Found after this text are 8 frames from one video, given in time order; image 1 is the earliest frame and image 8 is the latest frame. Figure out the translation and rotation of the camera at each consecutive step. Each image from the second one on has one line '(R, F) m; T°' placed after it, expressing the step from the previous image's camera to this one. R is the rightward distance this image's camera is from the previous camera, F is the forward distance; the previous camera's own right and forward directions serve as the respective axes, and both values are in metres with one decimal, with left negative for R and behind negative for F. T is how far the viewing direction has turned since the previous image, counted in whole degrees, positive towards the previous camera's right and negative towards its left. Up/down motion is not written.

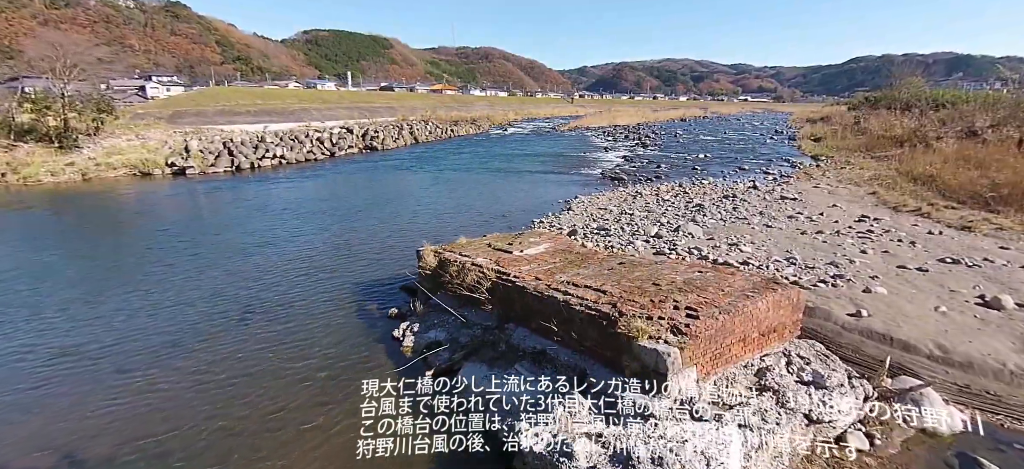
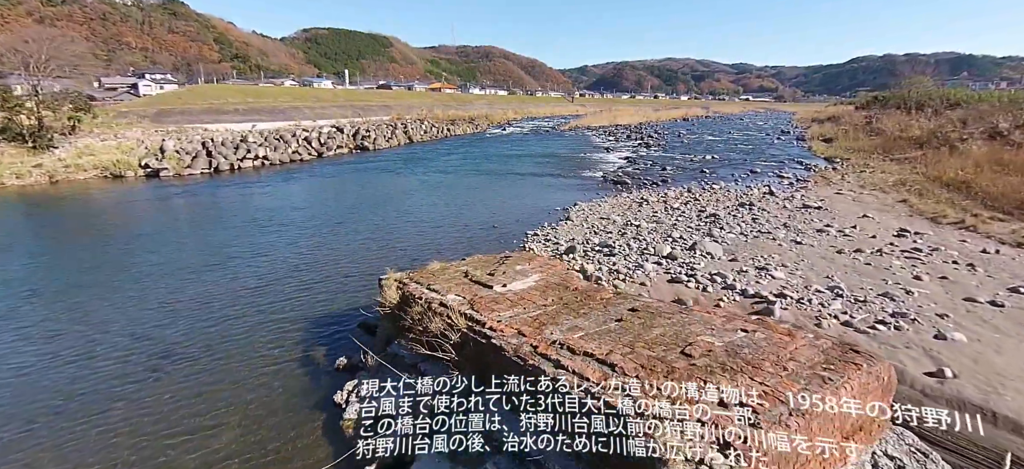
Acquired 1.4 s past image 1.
(+0.2, +1.6) m; 0°
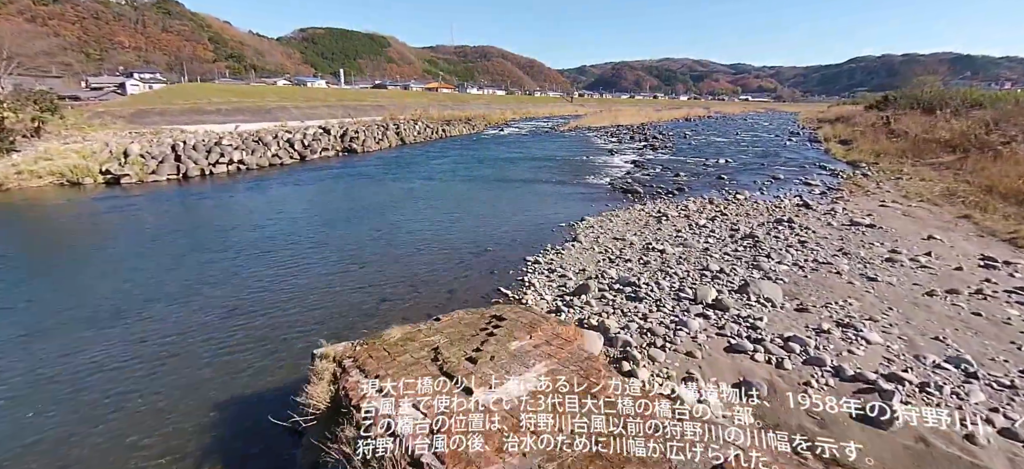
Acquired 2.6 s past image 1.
(0.0, +2.1) m; 0°
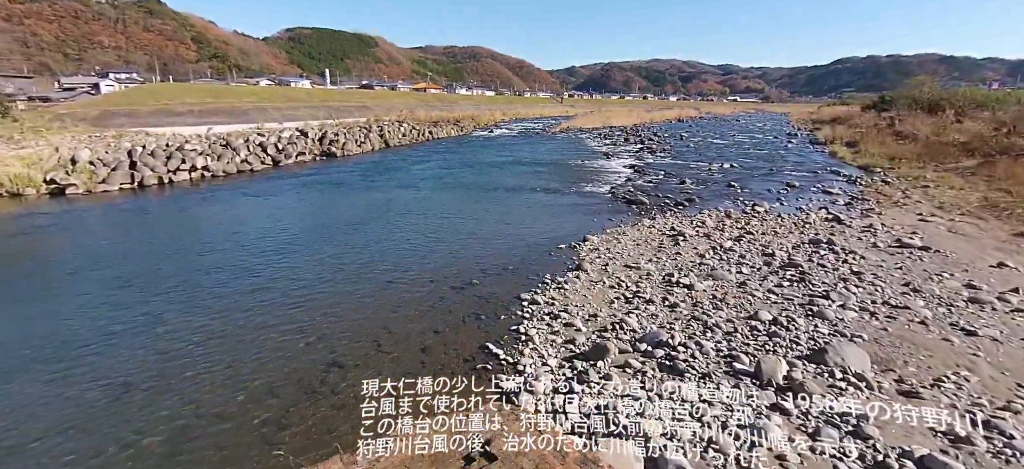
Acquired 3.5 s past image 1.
(0.0, +1.9) m; +1°
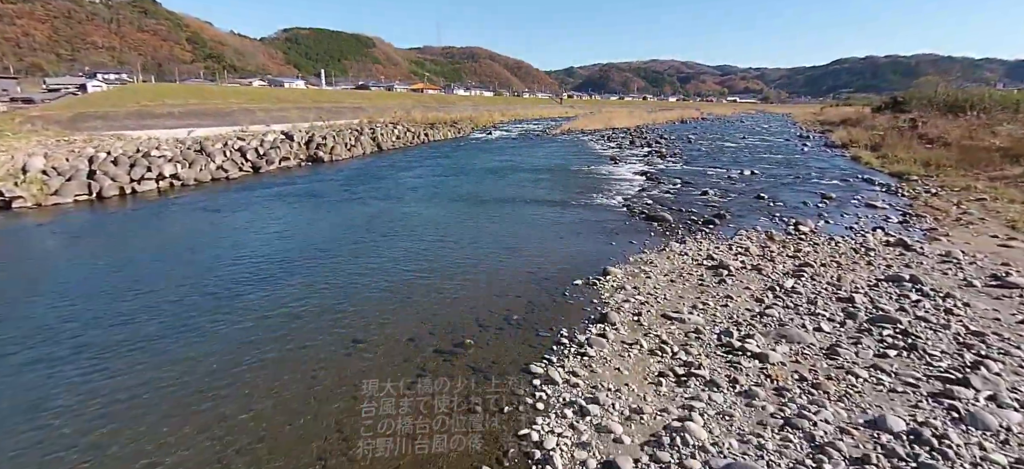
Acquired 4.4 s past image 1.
(-0.1, +2.1) m; 0°
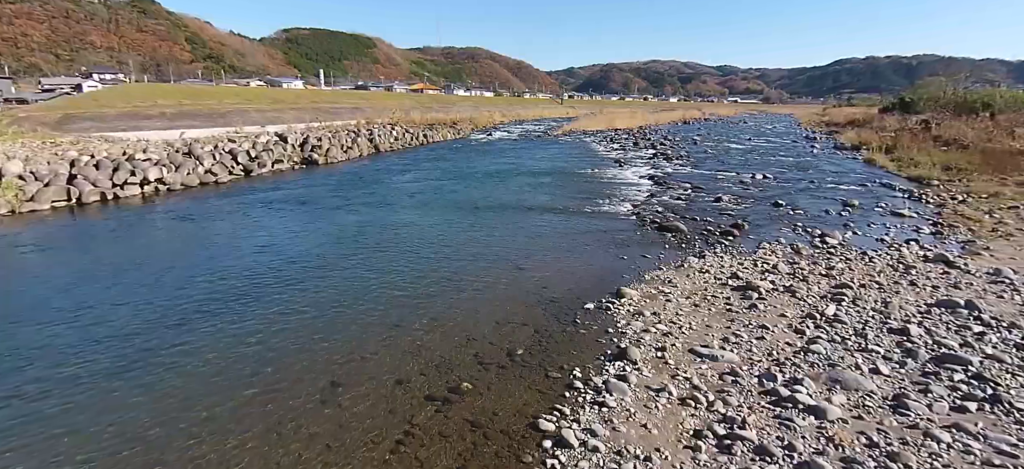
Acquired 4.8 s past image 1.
(0.0, +0.9) m; 0°
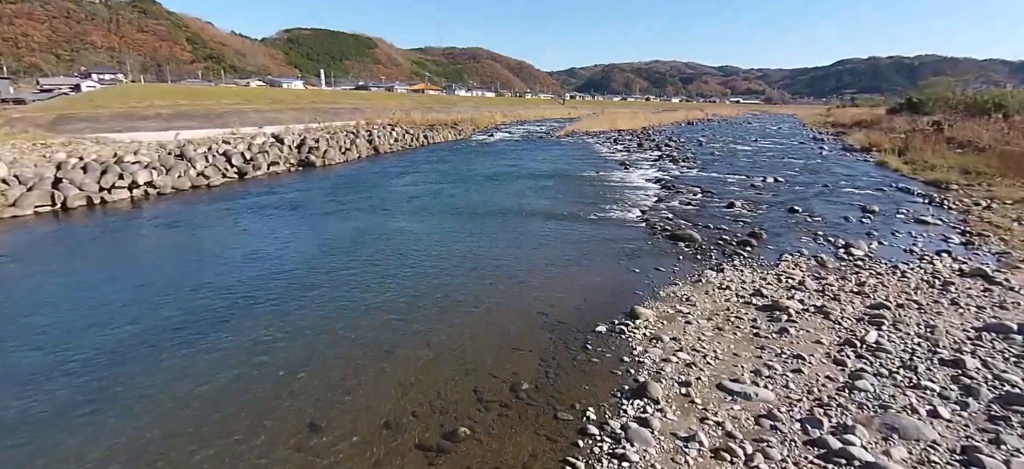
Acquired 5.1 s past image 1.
(0.0, +0.7) m; 0°
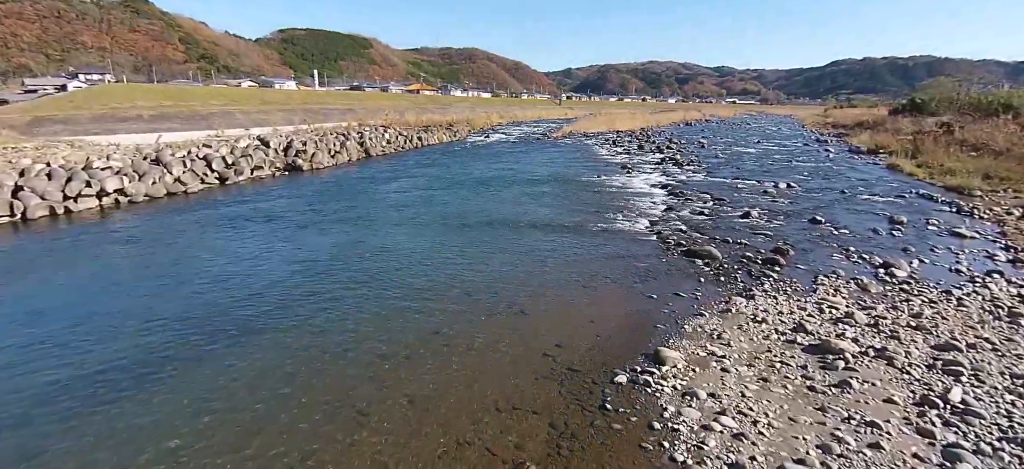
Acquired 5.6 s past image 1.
(-0.1, +1.2) m; 0°
